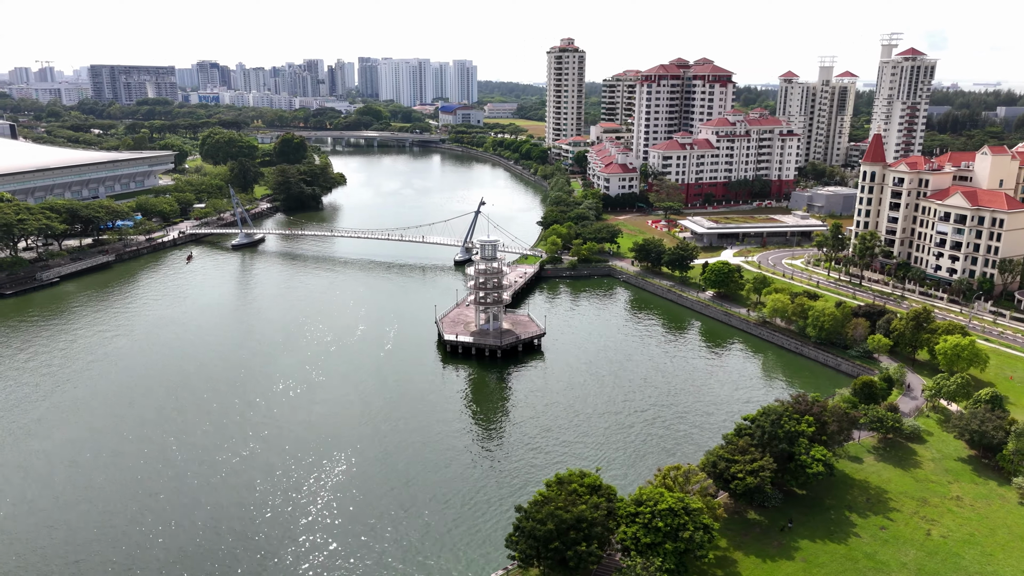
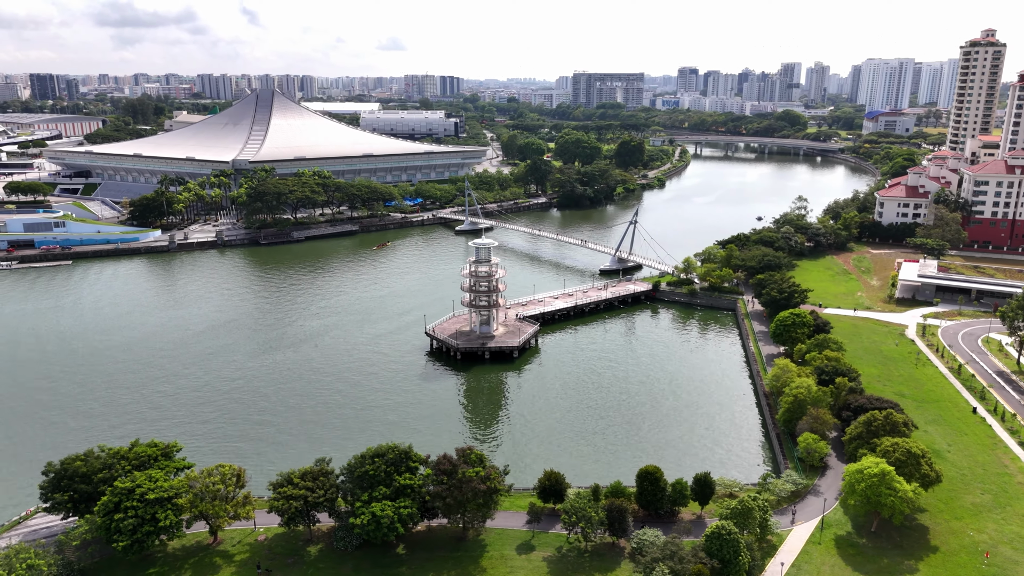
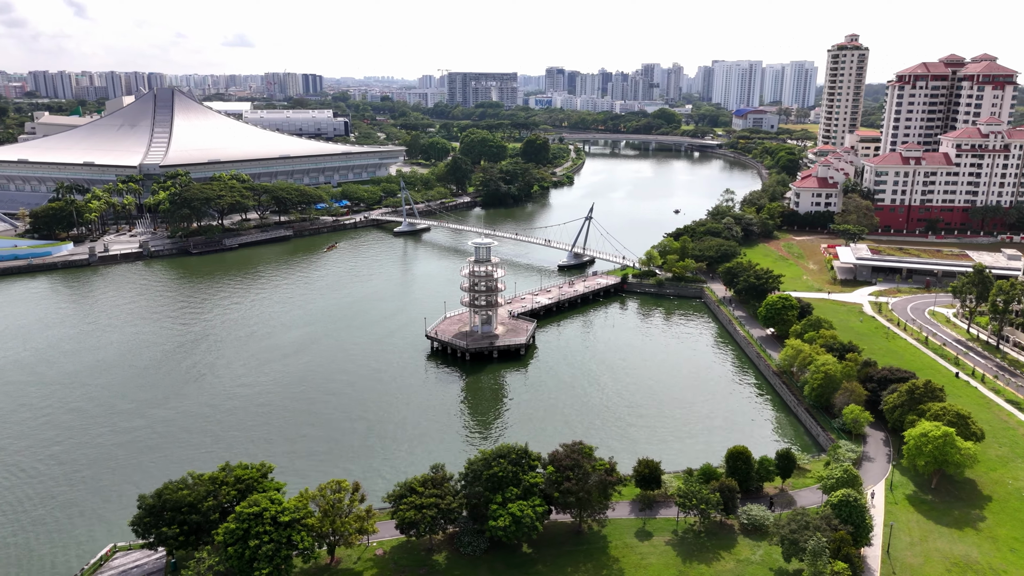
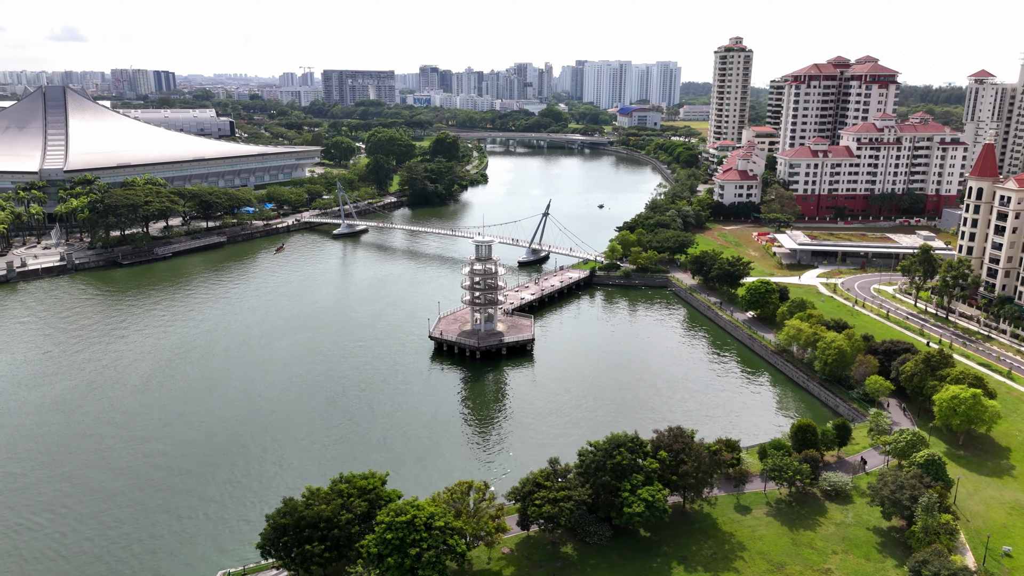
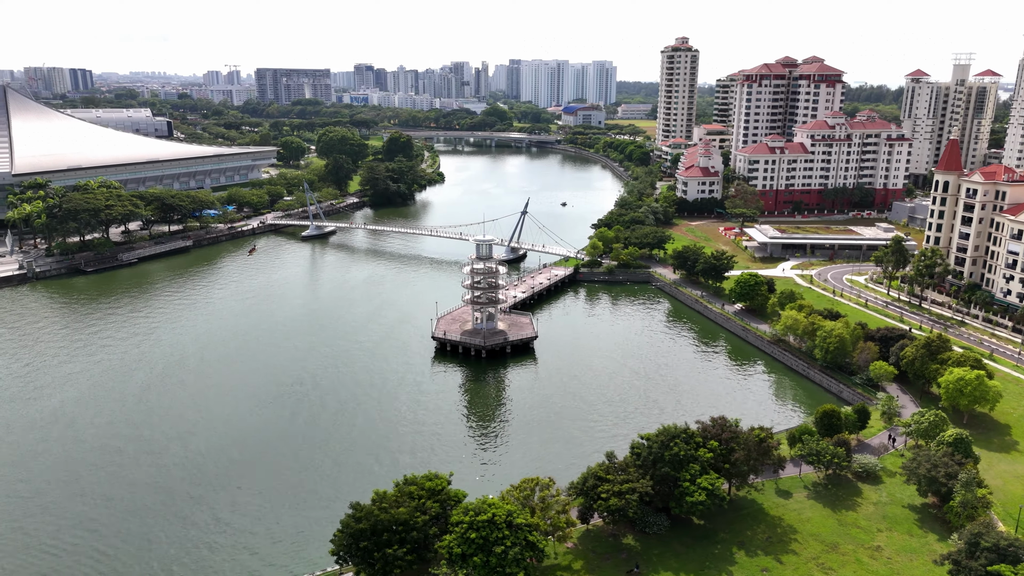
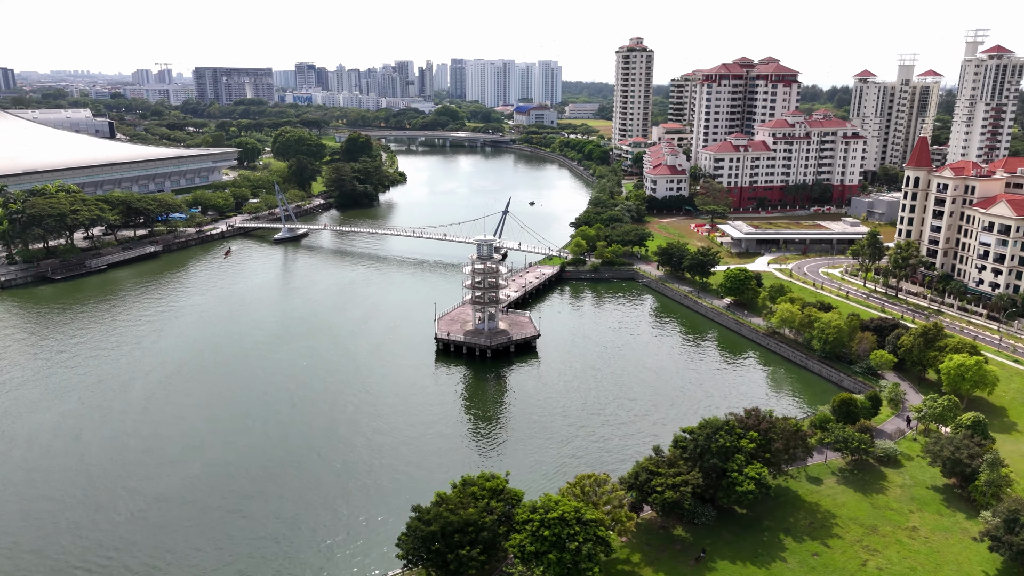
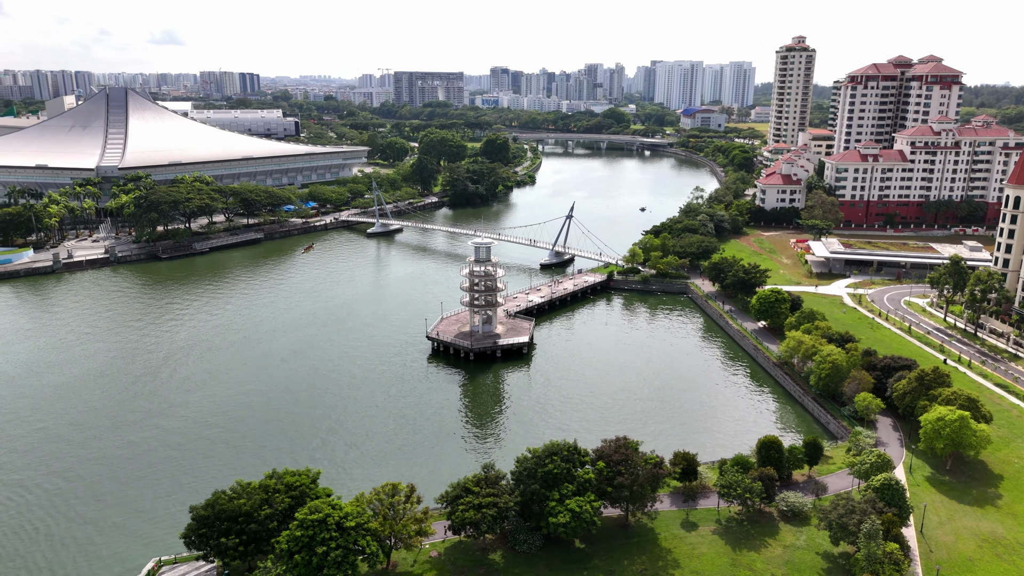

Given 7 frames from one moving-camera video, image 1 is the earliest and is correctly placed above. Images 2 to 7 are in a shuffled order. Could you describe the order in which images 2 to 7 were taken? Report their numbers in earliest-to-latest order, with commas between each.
6, 5, 4, 7, 3, 2
